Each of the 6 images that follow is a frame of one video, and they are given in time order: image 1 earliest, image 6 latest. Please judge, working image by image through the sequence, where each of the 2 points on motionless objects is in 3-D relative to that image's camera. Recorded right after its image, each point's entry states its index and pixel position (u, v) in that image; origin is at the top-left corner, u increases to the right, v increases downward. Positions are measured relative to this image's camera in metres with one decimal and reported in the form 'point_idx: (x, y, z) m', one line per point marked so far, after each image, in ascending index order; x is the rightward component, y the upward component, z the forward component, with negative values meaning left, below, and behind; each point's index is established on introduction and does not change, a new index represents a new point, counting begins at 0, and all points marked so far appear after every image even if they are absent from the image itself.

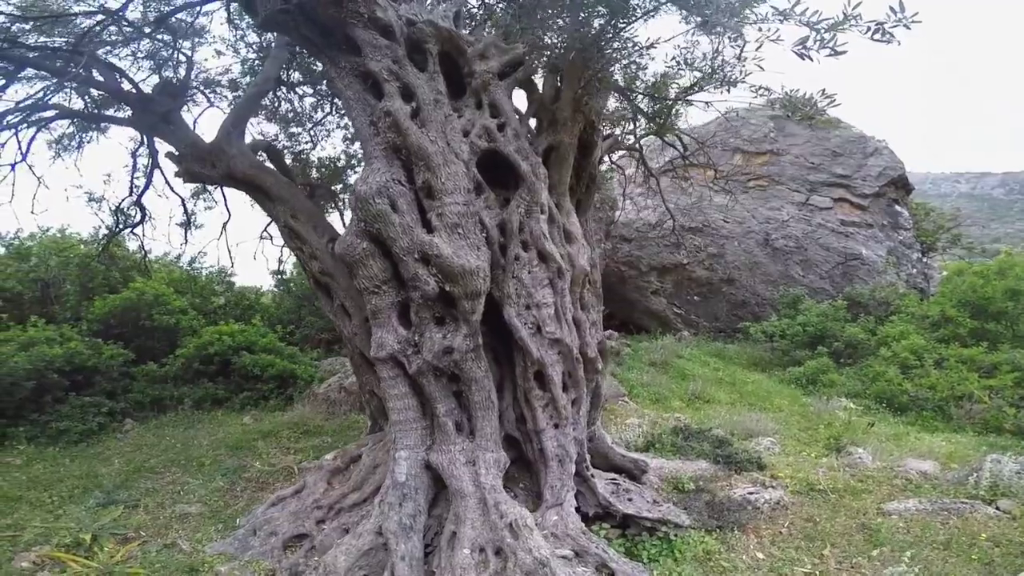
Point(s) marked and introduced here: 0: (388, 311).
0: (-1.0, -0.1, +6.0) m
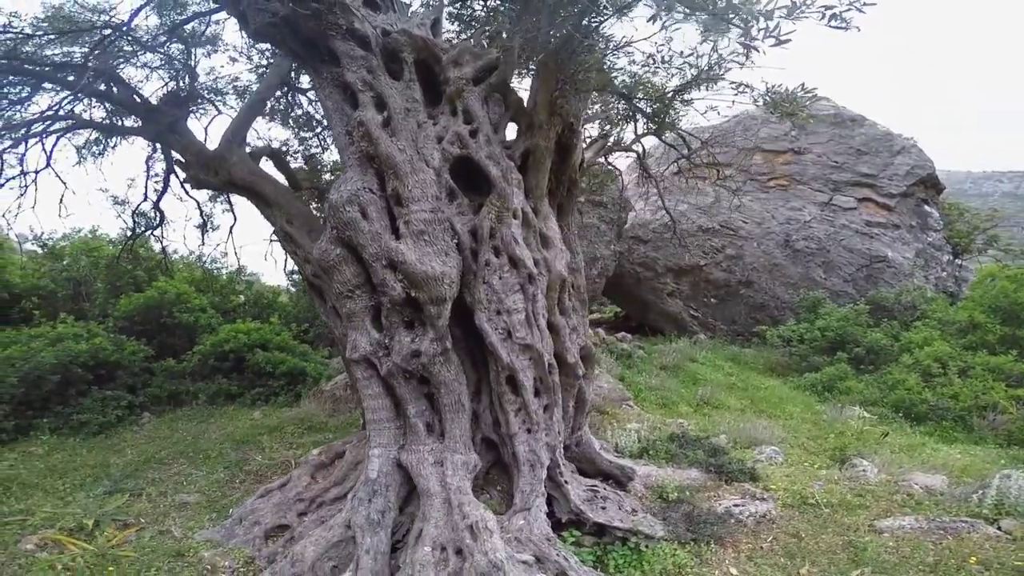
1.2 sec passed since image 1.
0: (-1.2, -0.2, +6.2) m
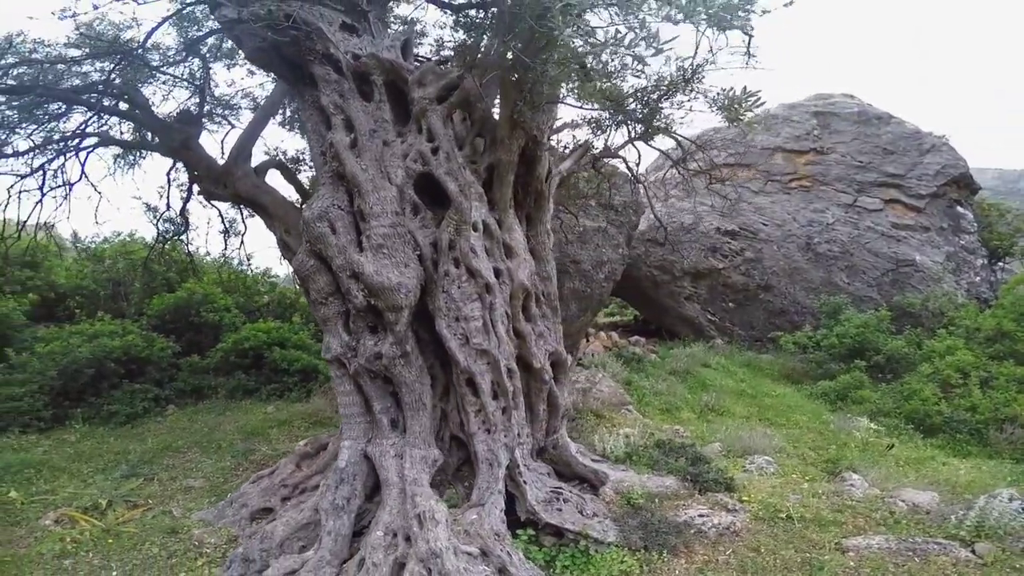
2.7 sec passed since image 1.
0: (-1.6, -0.2, +6.5) m
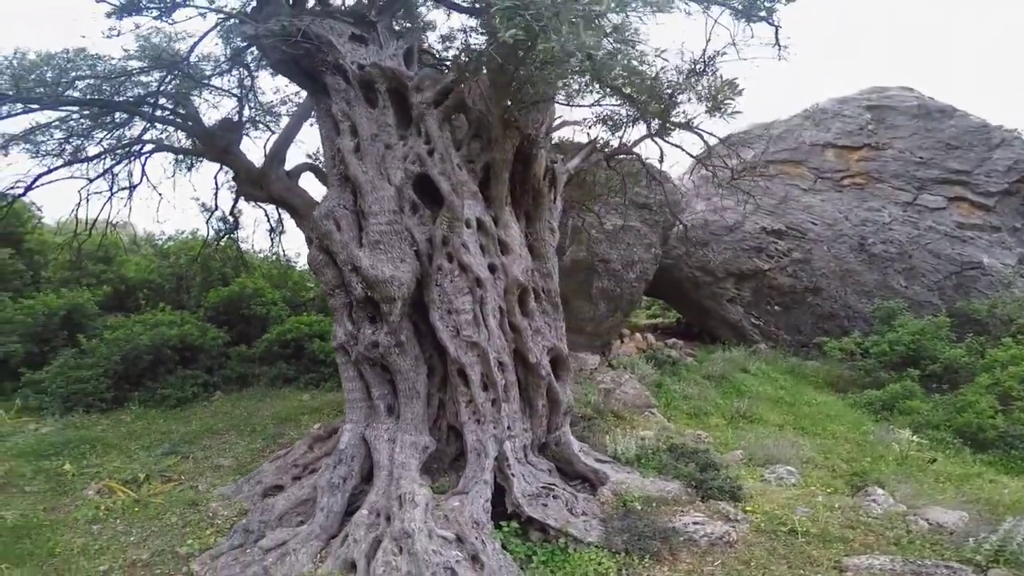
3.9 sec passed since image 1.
0: (-1.6, -0.2, +6.8) m
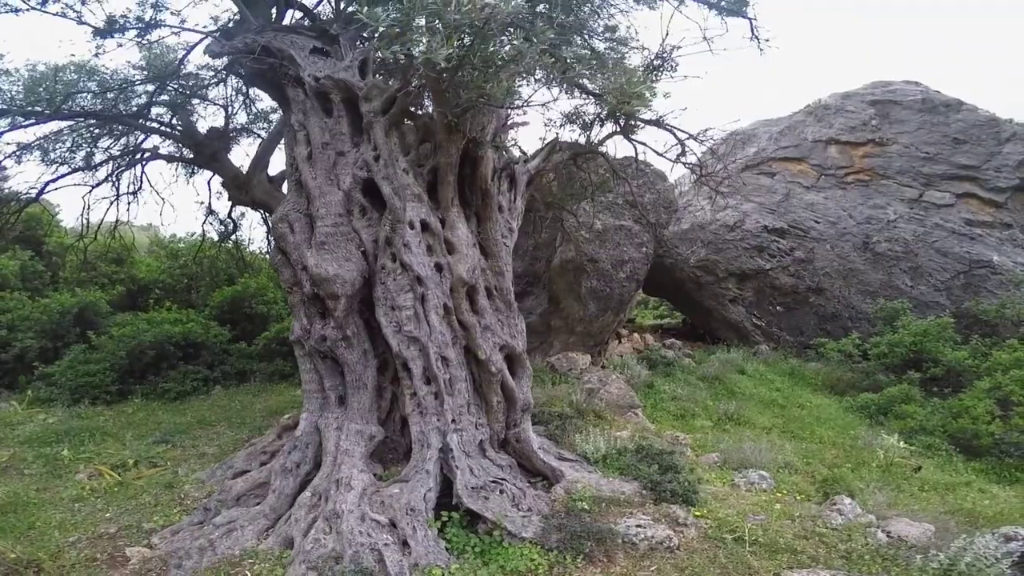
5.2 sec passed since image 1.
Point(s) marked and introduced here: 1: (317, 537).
0: (-1.9, -0.2, +7.0) m
1: (-1.3, -1.7, +5.2) m
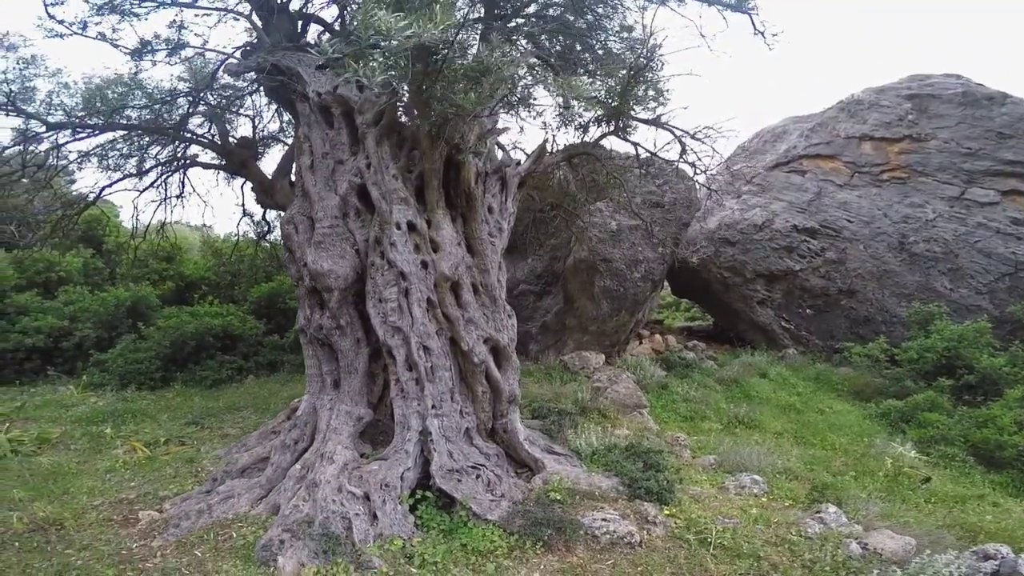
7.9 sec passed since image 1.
0: (-2.0, -0.2, +7.4) m
1: (-1.7, -1.7, +5.5) m
